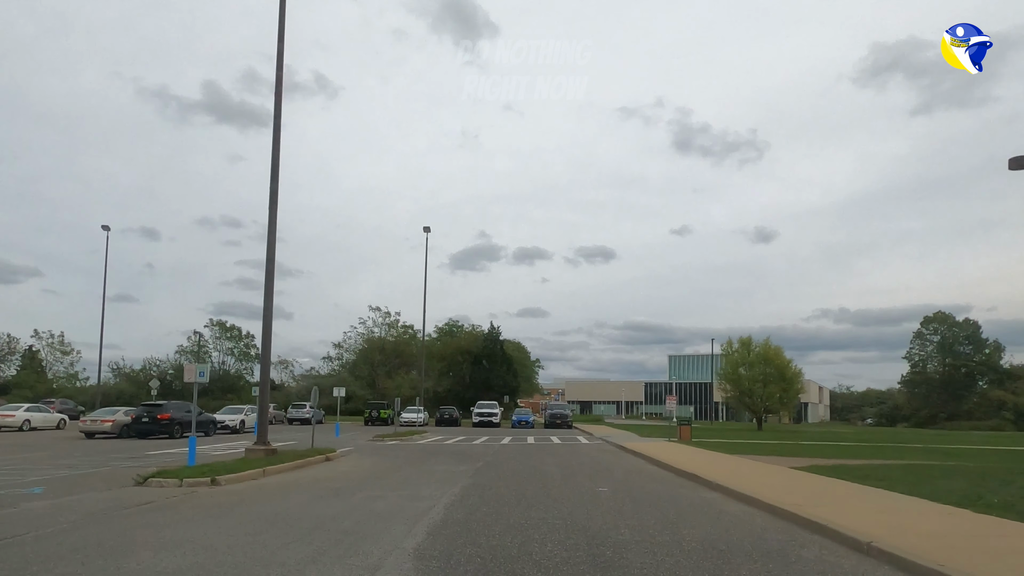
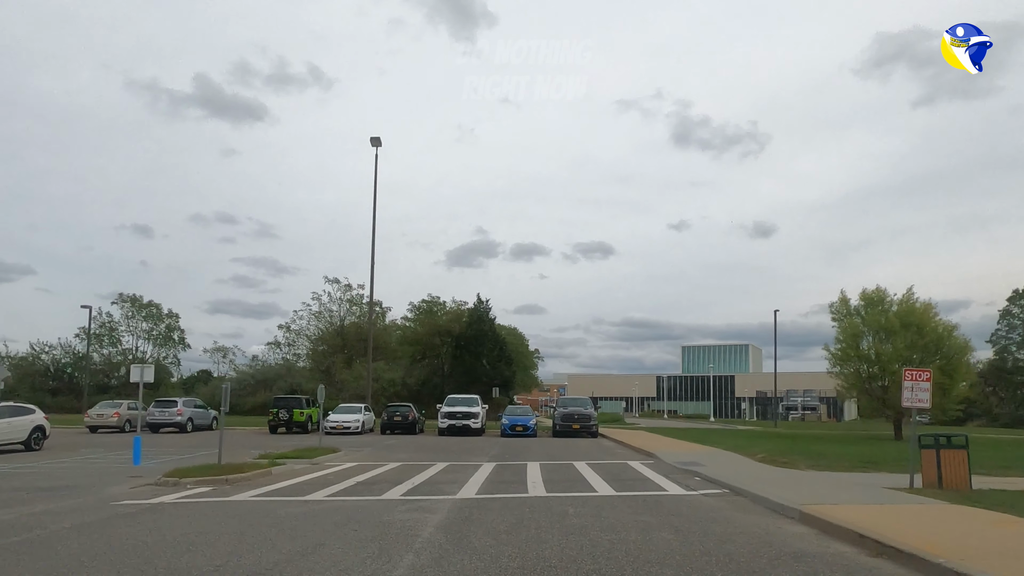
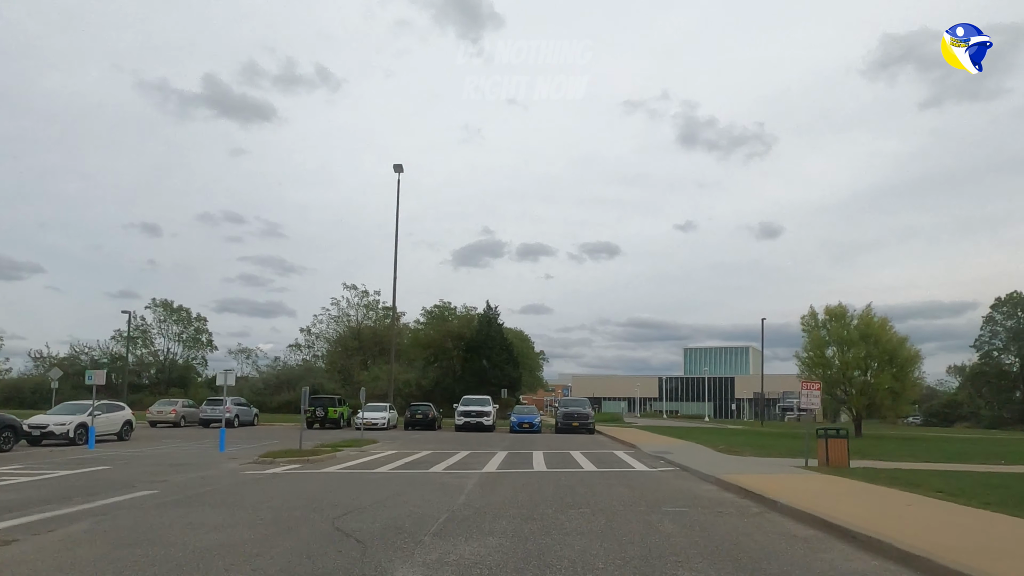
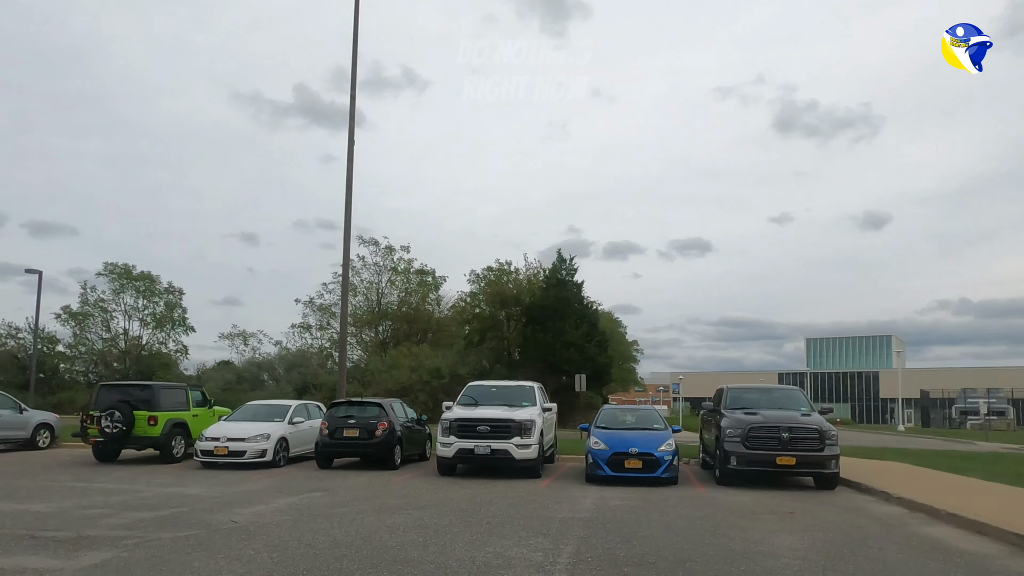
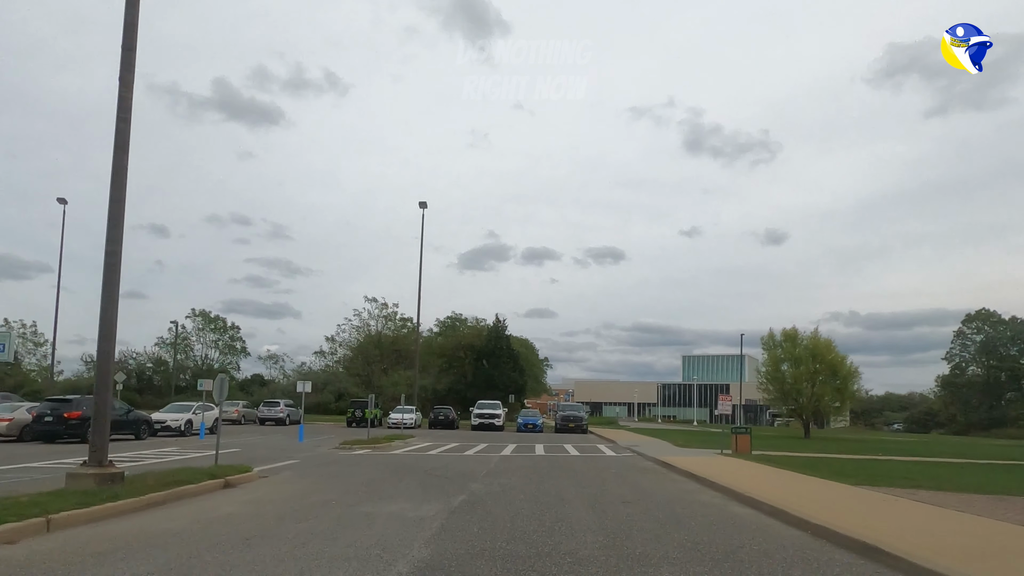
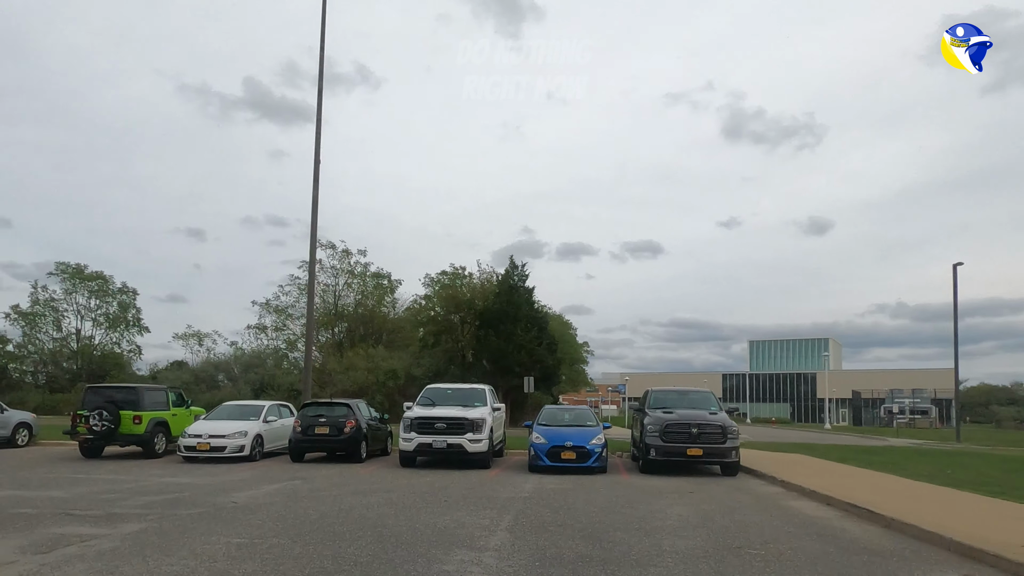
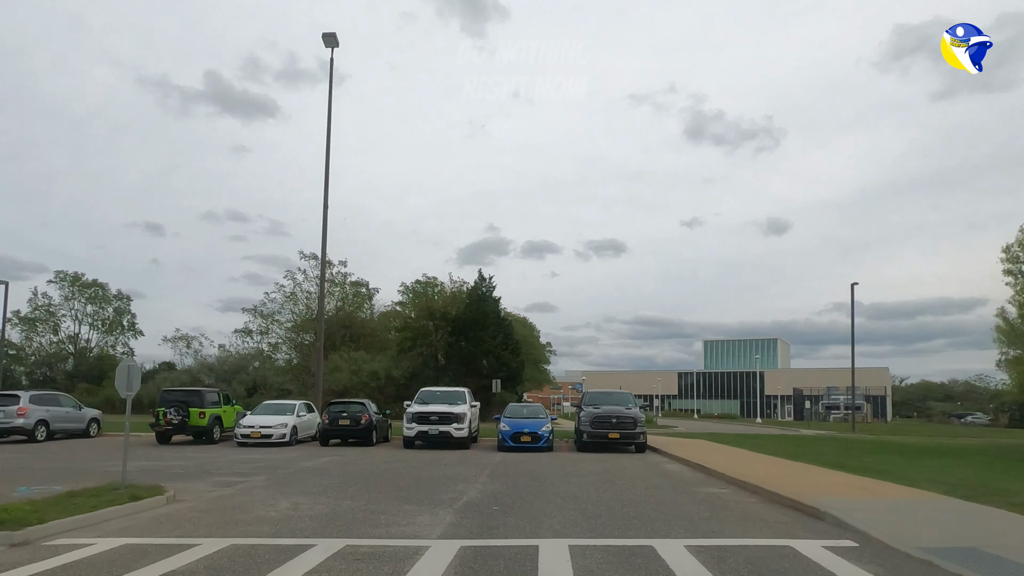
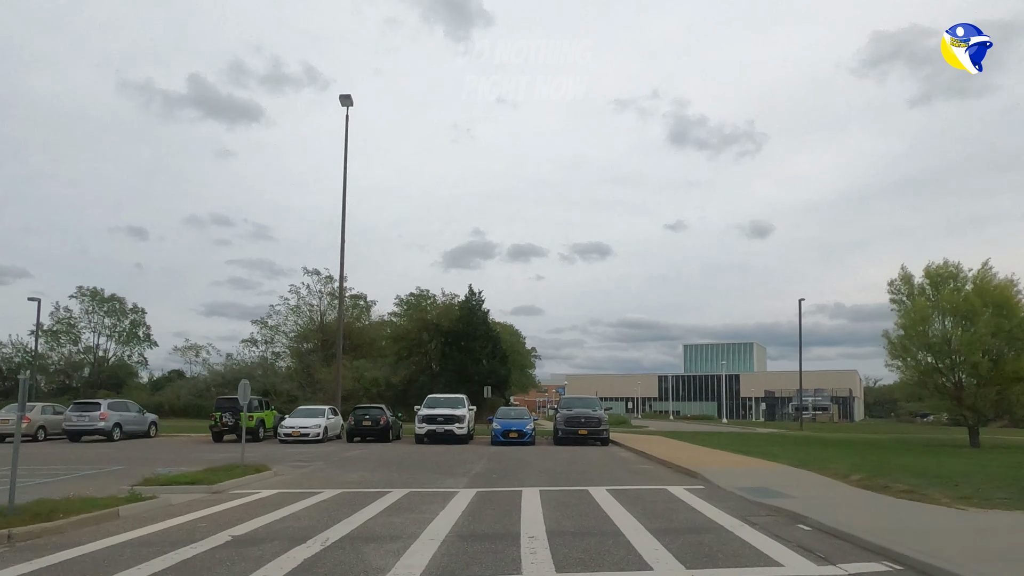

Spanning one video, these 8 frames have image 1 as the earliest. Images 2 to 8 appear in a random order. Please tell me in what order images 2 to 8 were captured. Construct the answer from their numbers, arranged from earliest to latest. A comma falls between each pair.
5, 3, 2, 8, 7, 6, 4
